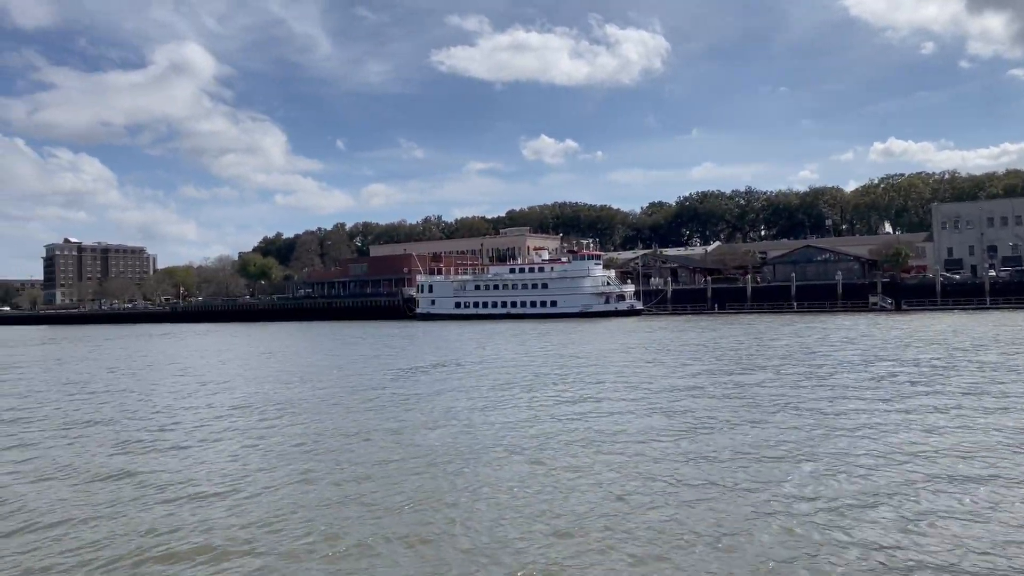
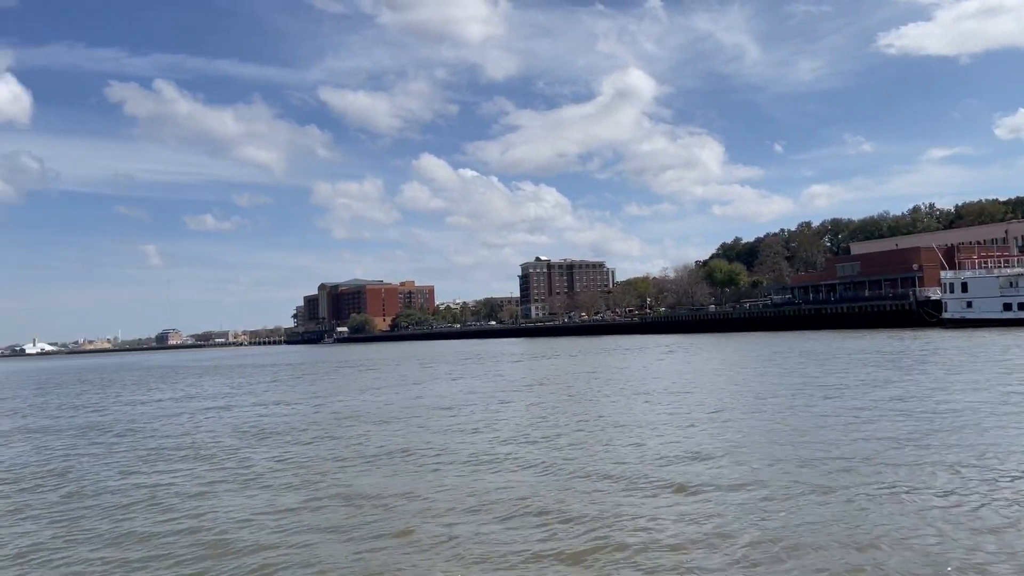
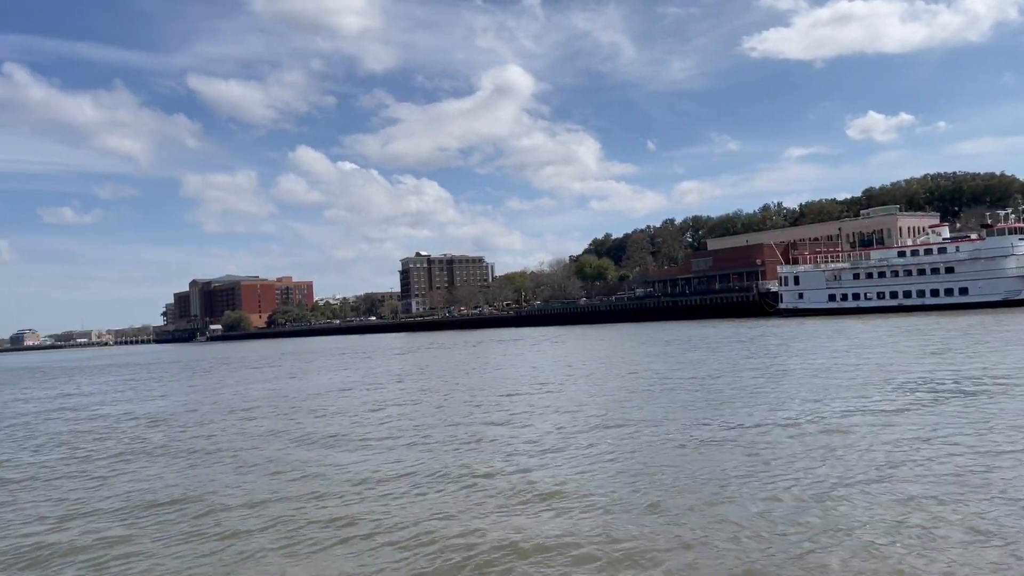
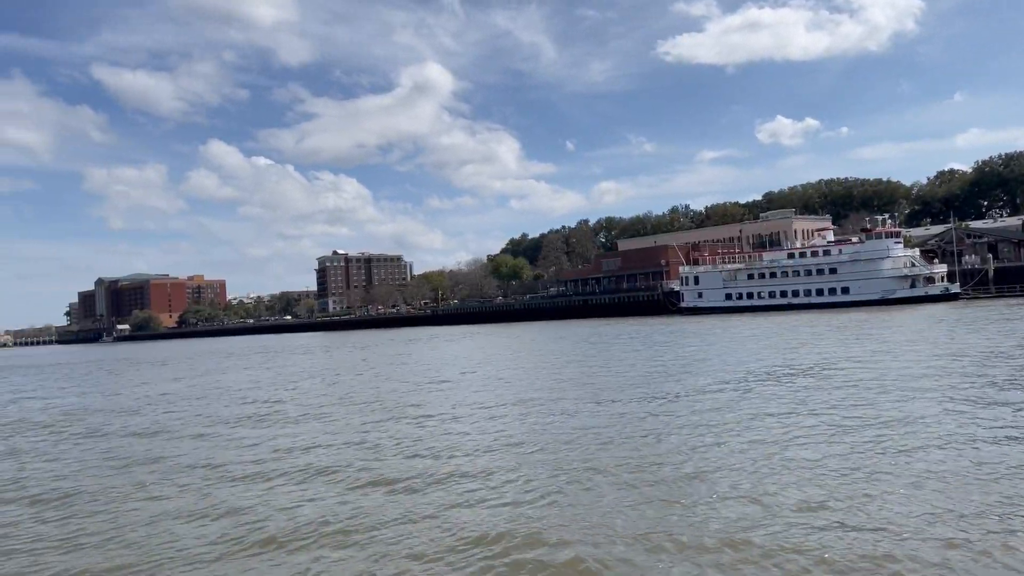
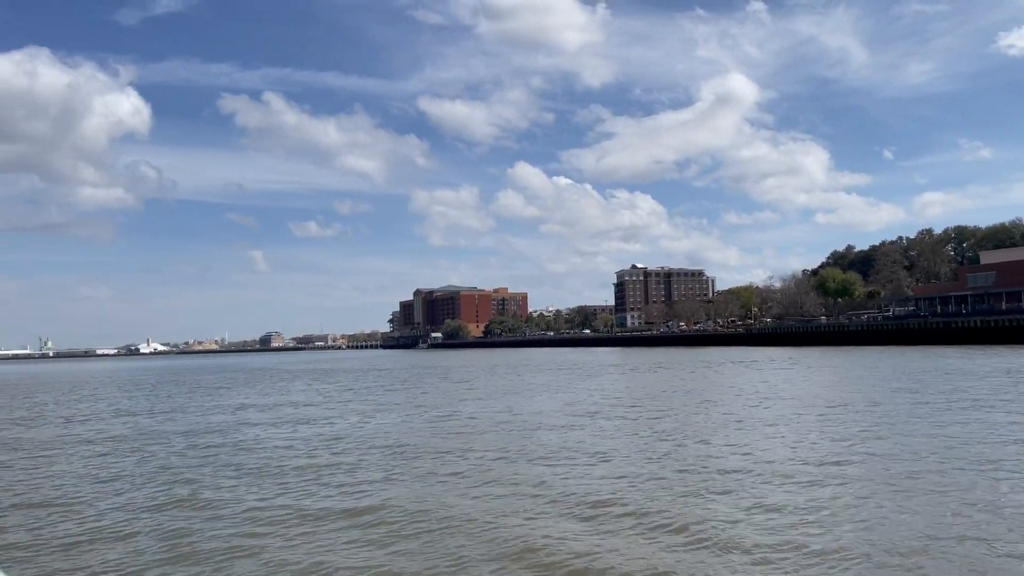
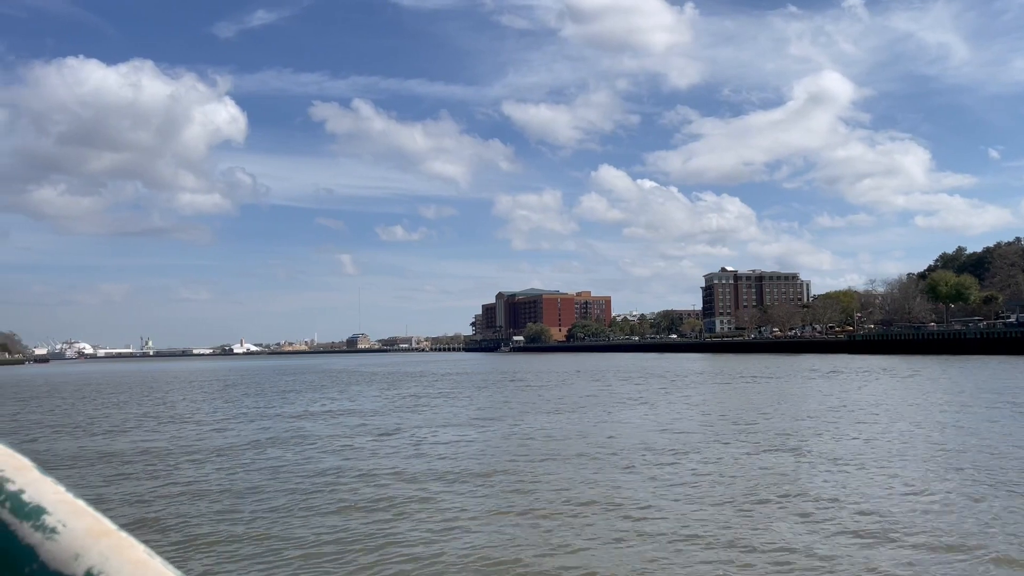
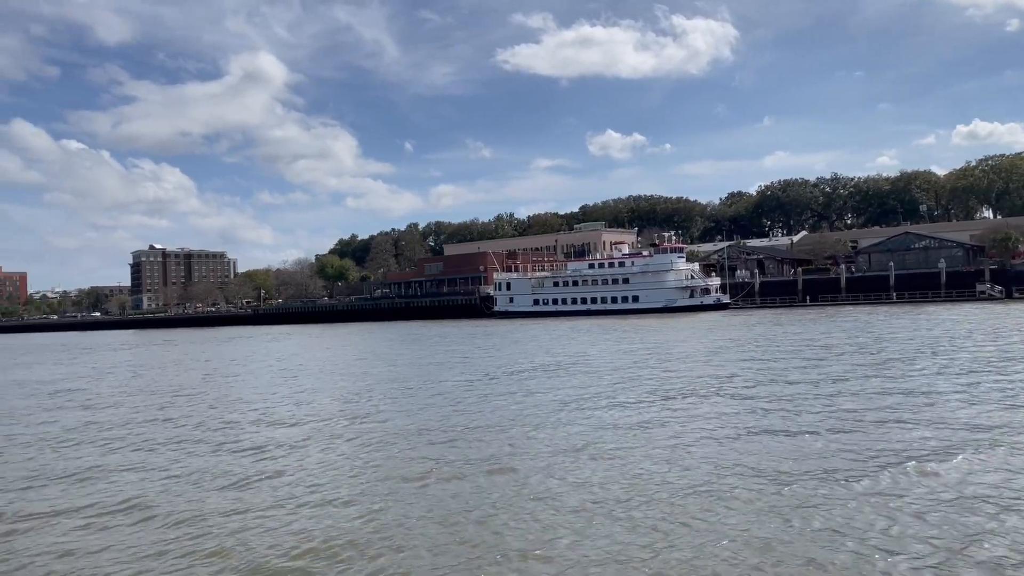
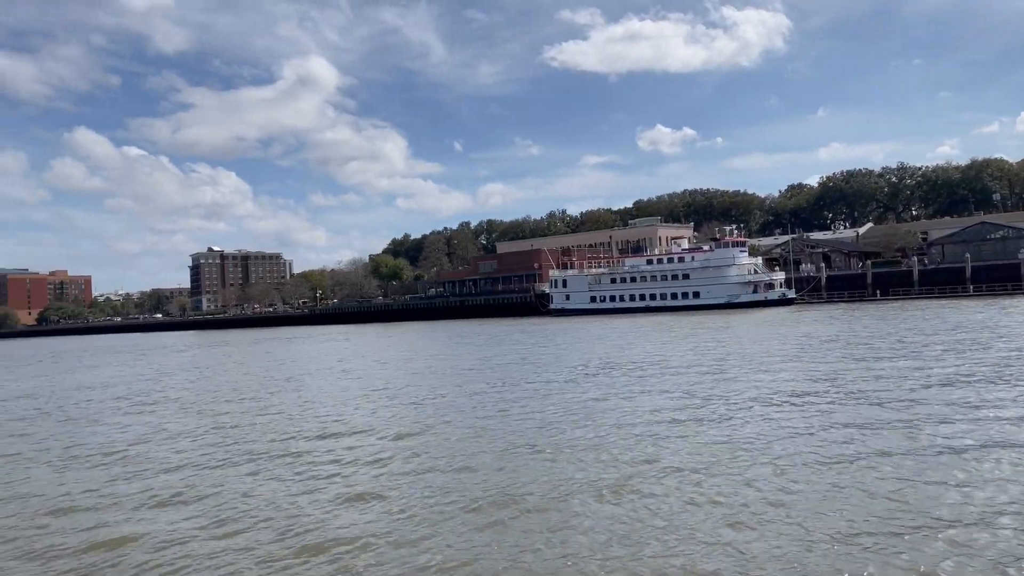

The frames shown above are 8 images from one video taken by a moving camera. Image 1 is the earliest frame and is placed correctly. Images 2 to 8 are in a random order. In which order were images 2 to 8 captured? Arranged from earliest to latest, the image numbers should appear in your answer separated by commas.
7, 8, 4, 3, 2, 5, 6
